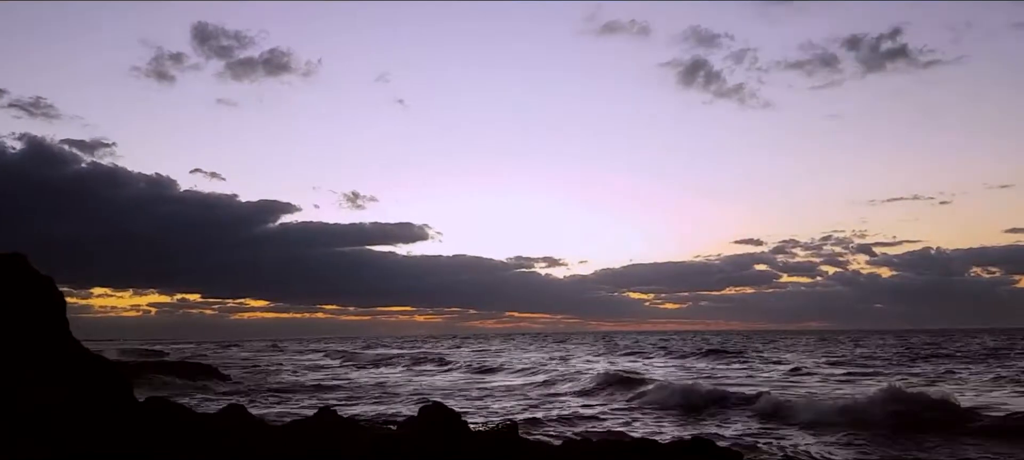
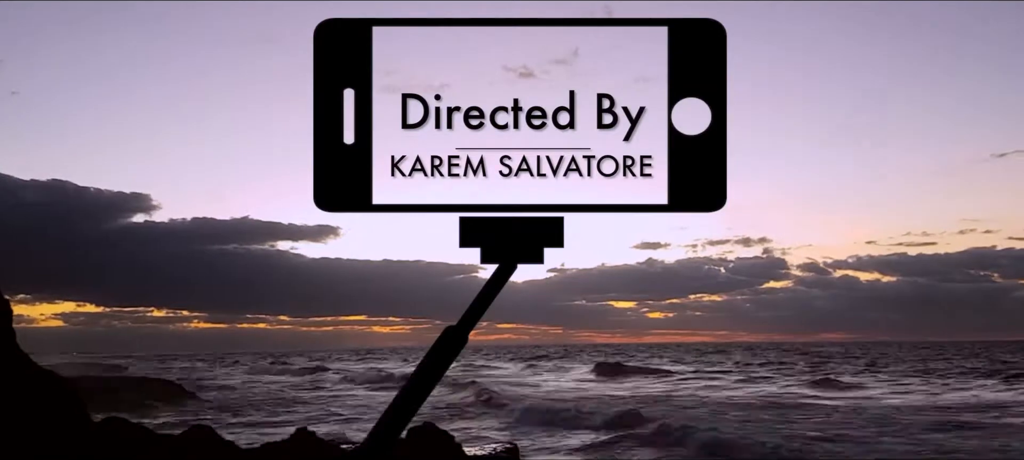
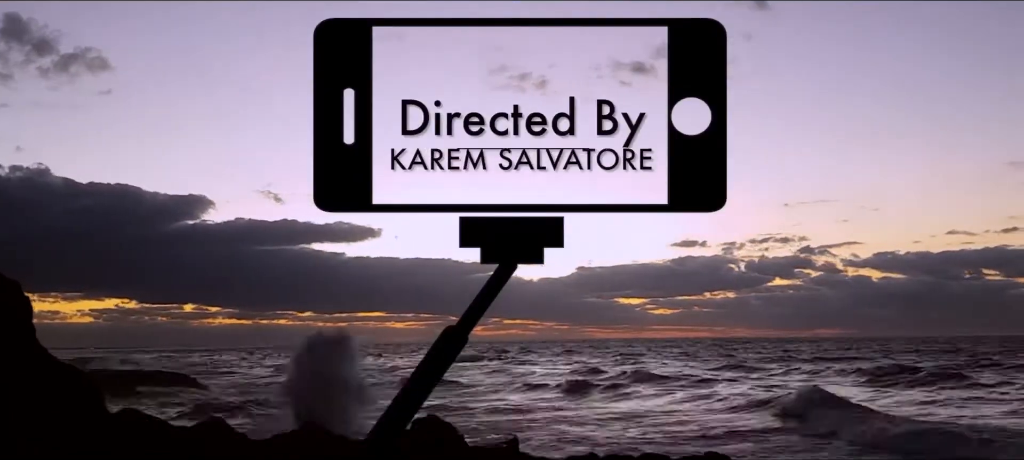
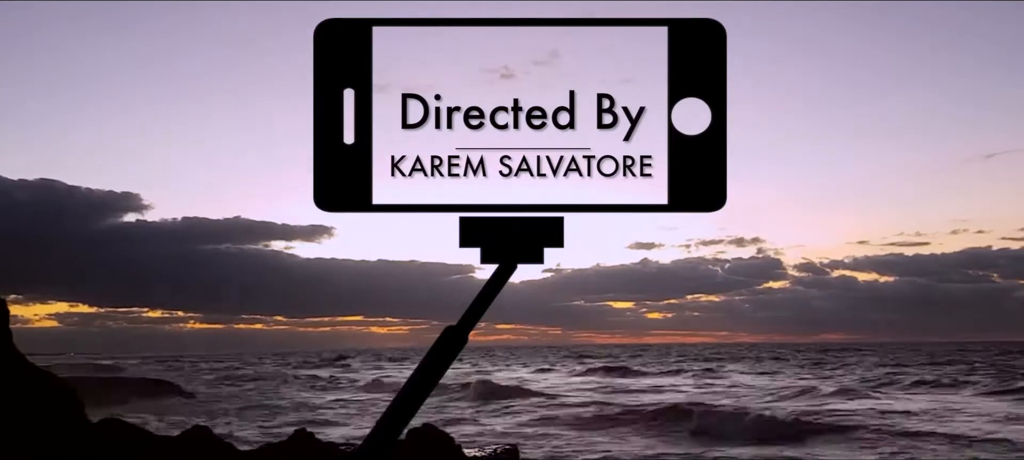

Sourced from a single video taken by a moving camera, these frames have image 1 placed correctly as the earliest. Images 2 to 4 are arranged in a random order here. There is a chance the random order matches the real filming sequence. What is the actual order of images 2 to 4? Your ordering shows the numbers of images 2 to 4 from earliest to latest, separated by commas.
3, 2, 4
